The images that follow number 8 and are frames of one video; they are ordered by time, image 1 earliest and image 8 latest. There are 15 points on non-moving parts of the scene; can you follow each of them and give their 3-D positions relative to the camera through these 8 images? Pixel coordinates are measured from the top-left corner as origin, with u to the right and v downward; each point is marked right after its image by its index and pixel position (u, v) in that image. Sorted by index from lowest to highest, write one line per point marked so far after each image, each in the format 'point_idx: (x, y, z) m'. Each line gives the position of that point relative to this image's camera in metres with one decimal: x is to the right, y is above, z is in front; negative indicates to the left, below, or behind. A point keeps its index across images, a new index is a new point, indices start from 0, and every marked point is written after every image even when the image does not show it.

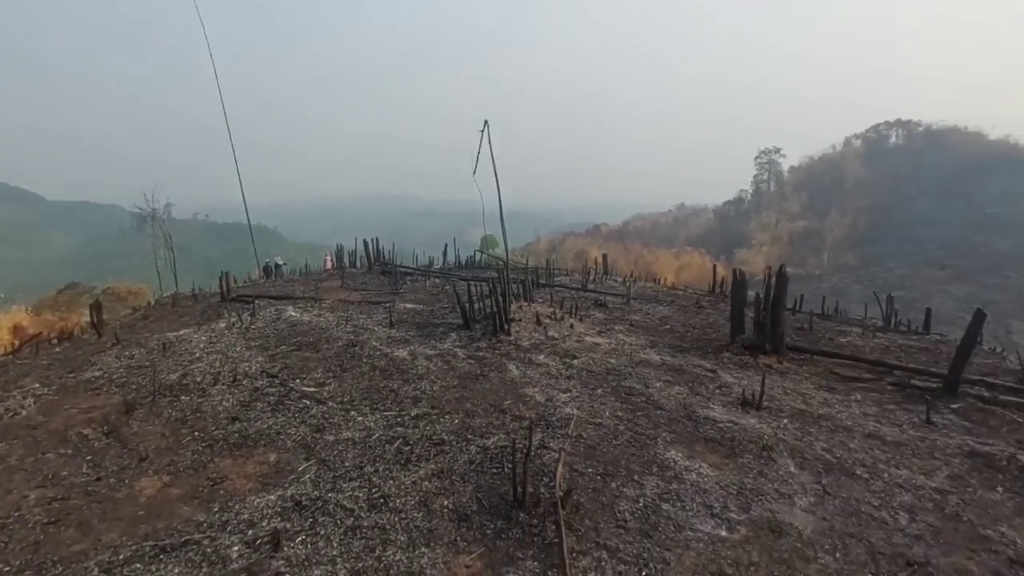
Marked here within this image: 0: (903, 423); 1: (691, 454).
0: (+5.4, -1.9, +8.0) m
1: (+2.2, -2.1, +7.3) m
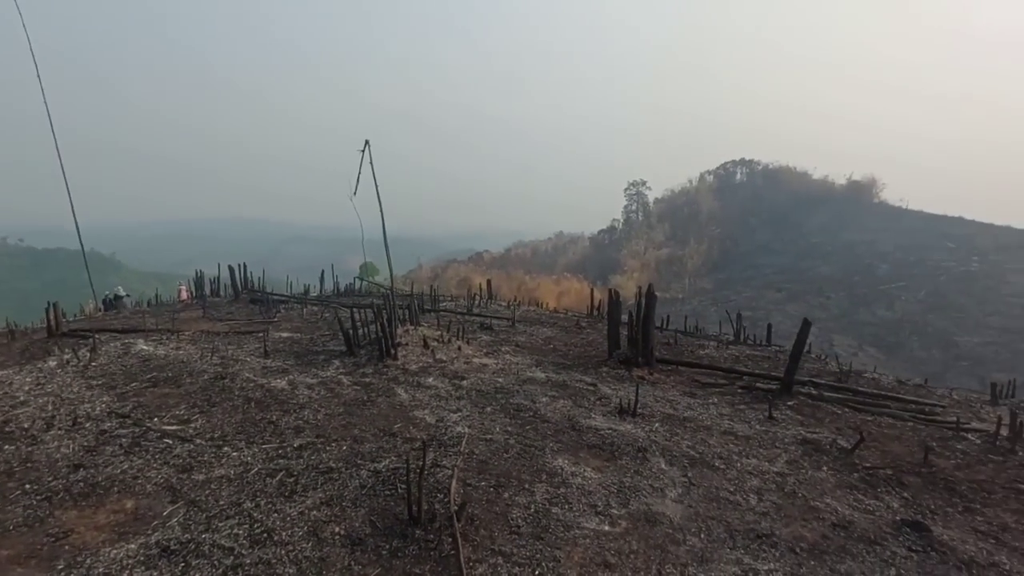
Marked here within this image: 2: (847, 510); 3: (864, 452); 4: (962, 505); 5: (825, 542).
0: (+3.8, -2.1, +9.3) m
1: (+0.9, -2.4, +7.9) m
2: (+3.9, -2.6, +6.8) m
3: (+5.8, -2.9, +10.2) m
4: (+6.1, -3.0, +7.9) m
5: (+3.4, -2.7, +6.2) m
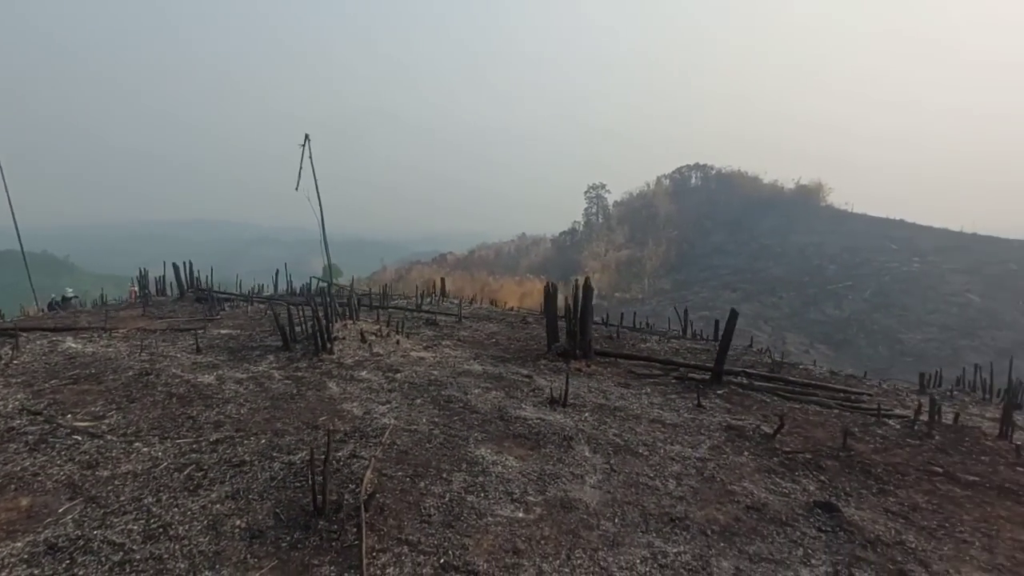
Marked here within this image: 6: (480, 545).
0: (+2.7, -1.9, +9.2) m
1: (-0.2, -2.2, +7.7) m
2: (+3.0, -2.4, +6.8) m
3: (+4.6, -2.7, +10.2) m
4: (+5.0, -2.8, +8.0) m
5: (+2.4, -2.5, +6.2) m
6: (-0.3, -2.6, +5.8) m
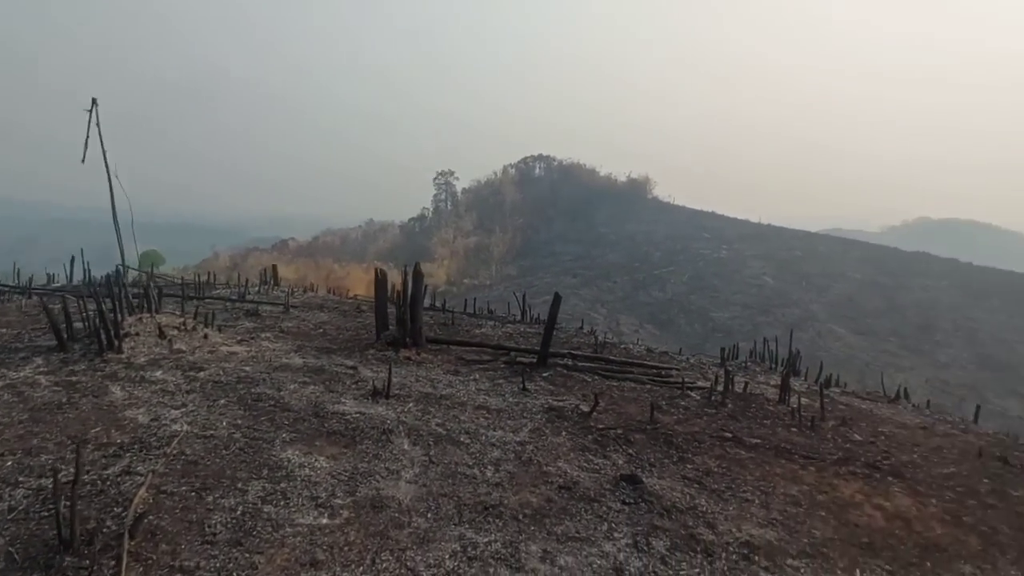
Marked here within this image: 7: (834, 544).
0: (-0.1, -1.7, +9.2) m
1: (-2.5, -2.0, +7.1) m
2: (+0.8, -2.2, +7.0) m
3: (+1.5, -2.4, +10.7) m
4: (+2.4, -2.5, +8.7) m
5: (+0.4, -2.3, +6.2) m
6: (-2.2, -2.5, +5.2) m
7: (+4.2, -3.4, +7.5) m
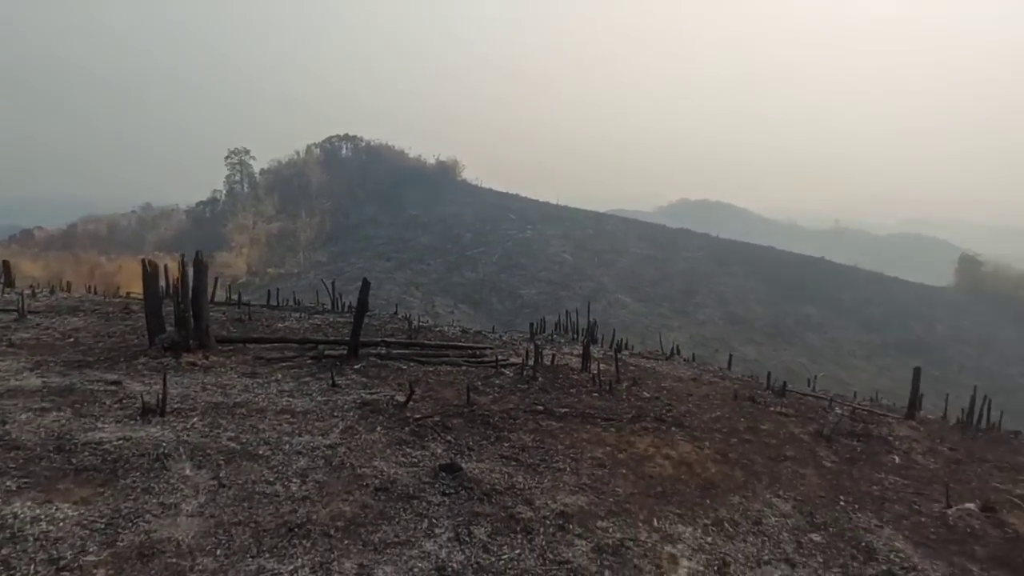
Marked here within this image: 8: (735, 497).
0: (-2.9, -1.5, +8.5) m
1: (-4.5, -2.0, +5.7) m
2: (-1.4, -2.1, +6.6) m
3: (-1.8, -2.1, +10.4) m
4: (-0.3, -2.3, +8.7) m
5: (-1.5, -2.2, +5.8) m
6: (-3.6, -2.5, +4.0) m
7: (+1.8, -3.0, +8.2) m
8: (+3.4, -3.2, +8.7) m
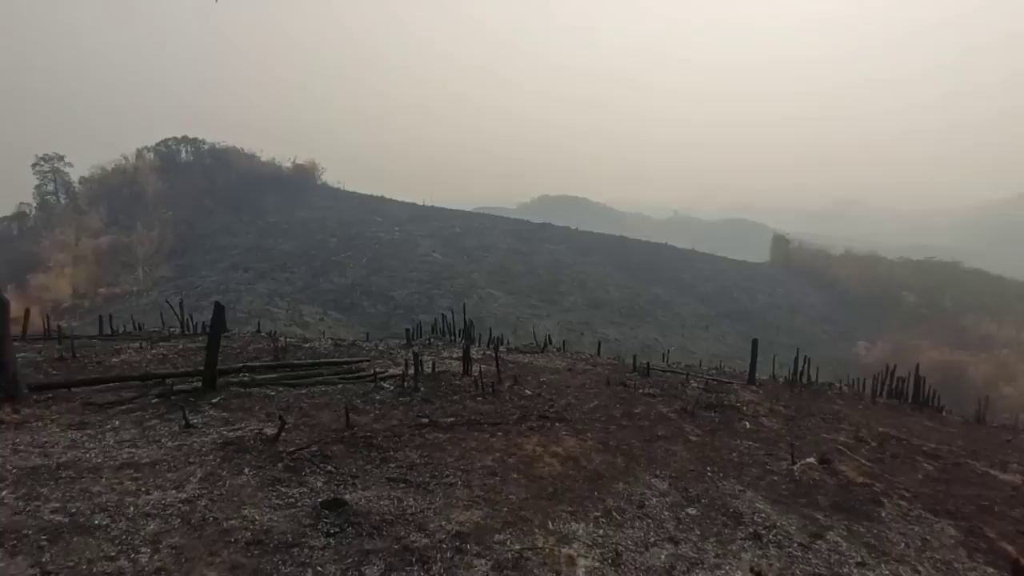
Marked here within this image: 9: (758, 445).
0: (-4.5, -2.0, +7.5) m
1: (-5.4, -2.6, +4.5) m
2: (-2.5, -2.4, +6.1) m
3: (-3.8, -2.5, +9.7) m
4: (-1.9, -2.5, +8.4) m
5: (-2.5, -2.6, +5.2) m
6: (-4.1, -3.0, +3.1) m
7: (+0.2, -3.1, +8.4) m
8: (+1.7, -3.1, +9.2) m
9: (+4.5, -2.9, +10.5) m
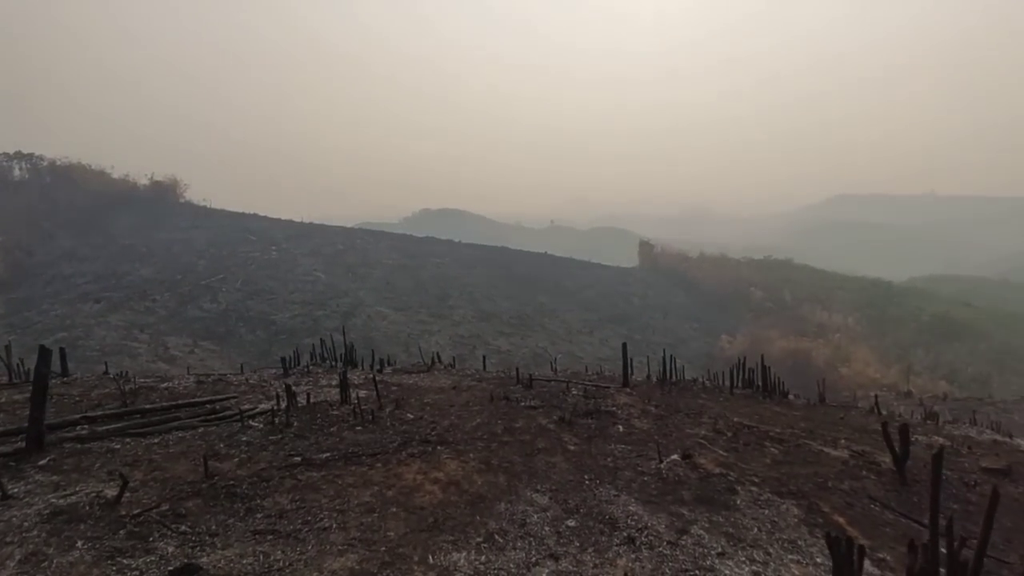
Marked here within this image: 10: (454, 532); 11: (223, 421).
0: (-6.0, -2.6, +6.4) m
1: (-6.2, -3.2, +3.2) m
2: (-3.8, -2.9, +5.3) m
3: (-5.7, -3.1, +8.6) m
4: (-3.6, -3.0, +7.8) m
5: (-3.5, -3.0, +4.6) m
6: (-4.6, -3.5, +2.1) m
7: (-1.5, -3.5, +8.1) m
8: (-0.2, -3.4, +9.2) m
9: (+2.3, -3.1, +11.1) m
10: (-0.8, -3.5, +8.4) m
11: (-6.2, -2.9, +12.5) m
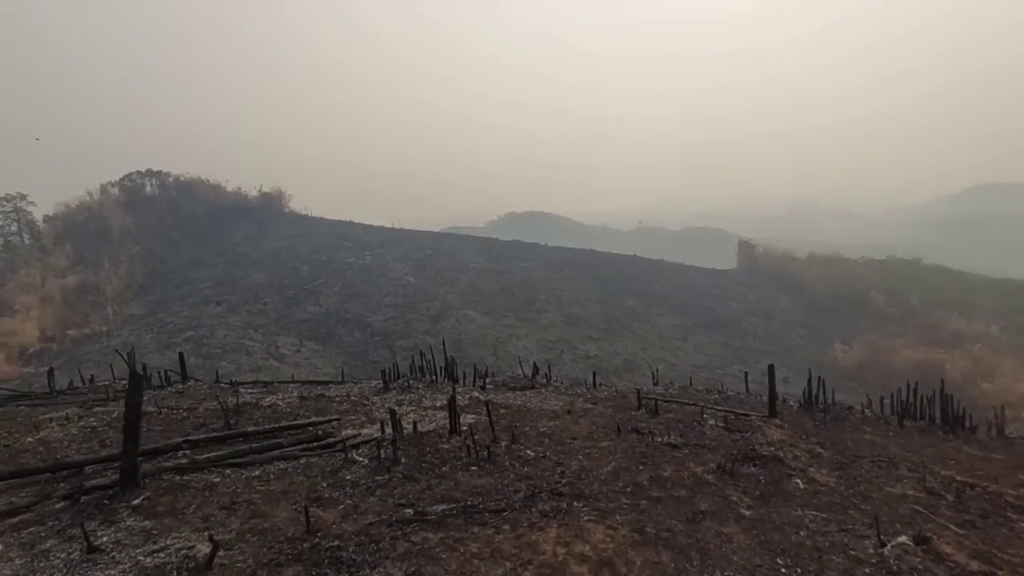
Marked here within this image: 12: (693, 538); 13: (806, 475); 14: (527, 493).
0: (-4.2, -2.9, +5.2) m
1: (-4.9, -3.5, +2.0) m
2: (-2.2, -3.2, +3.8) m
3: (-3.6, -3.5, +7.3) m
4: (-1.7, -3.3, +6.1) m
5: (-2.0, -3.3, +3.0) m
6: (-3.5, -3.8, +0.7) m
7: (+0.5, -3.8, +6.2) m
8: (+1.9, -3.7, +7.1) m
9: (+4.7, -3.4, +8.6) m
10: (+1.1, -3.8, +6.4) m
11: (-3.6, -3.2, +11.2) m
12: (+2.6, -3.5, +8.3) m
13: (+5.1, -3.2, +10.0) m
14: (+0.3, -3.3, +9.4) m
